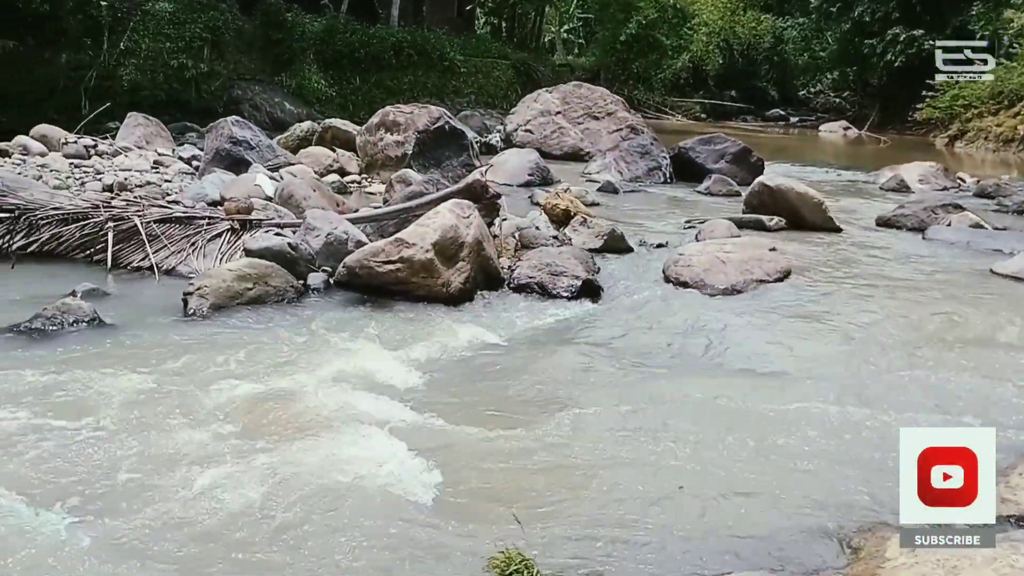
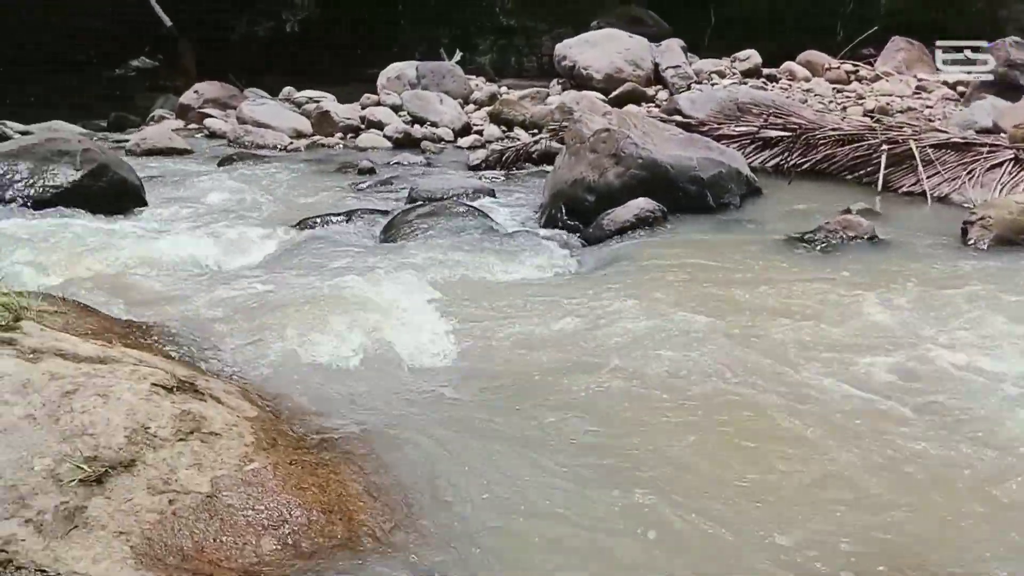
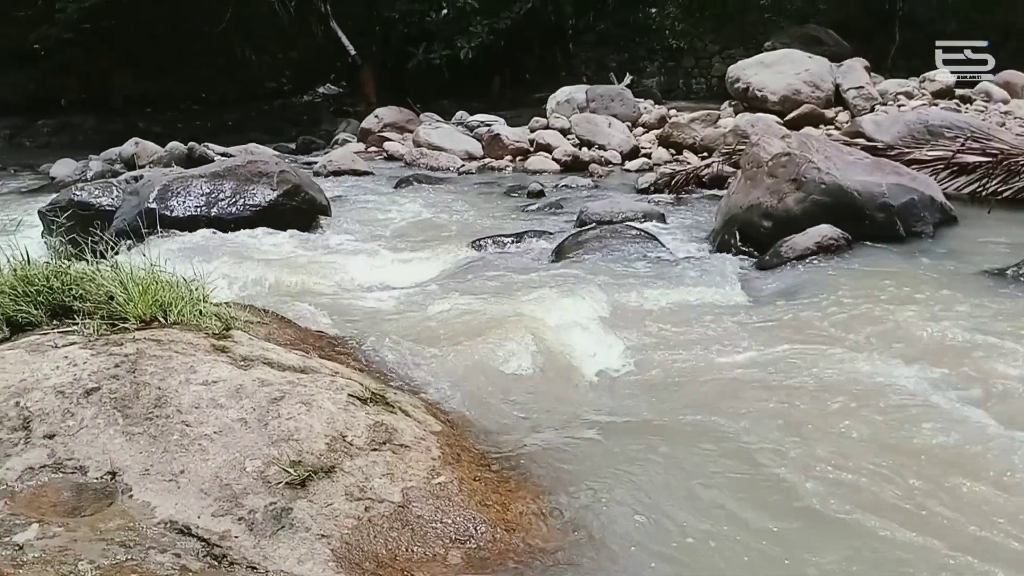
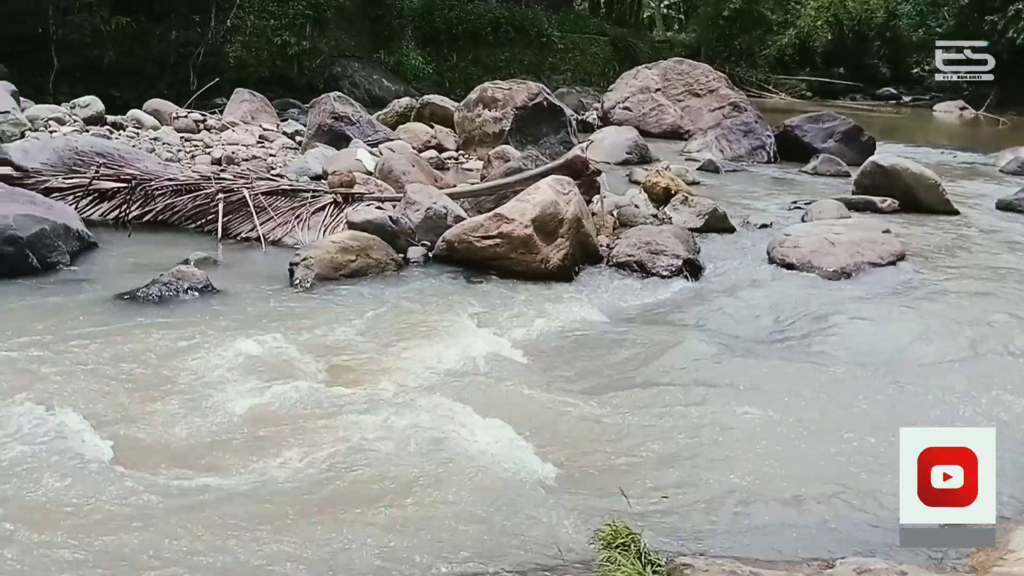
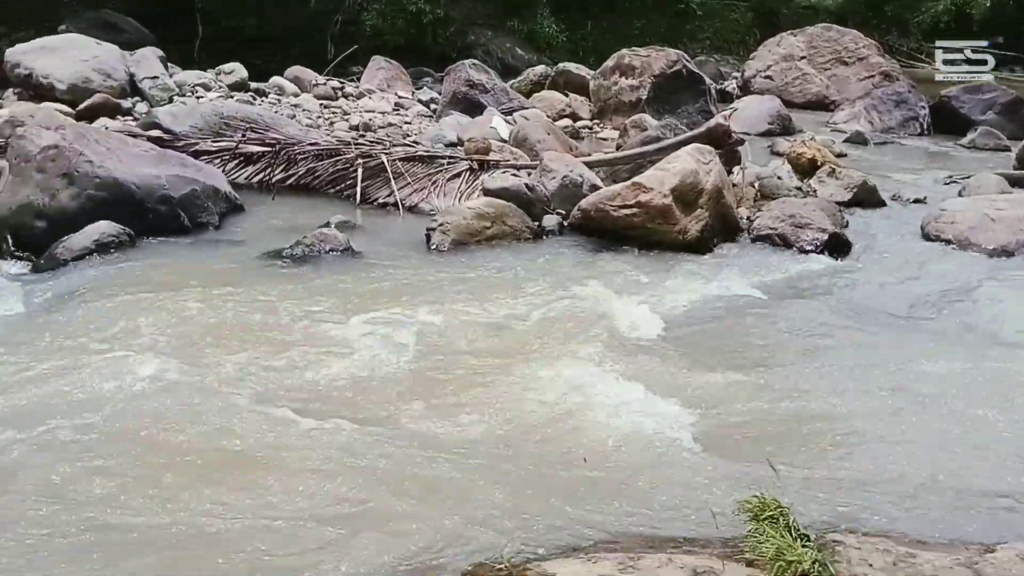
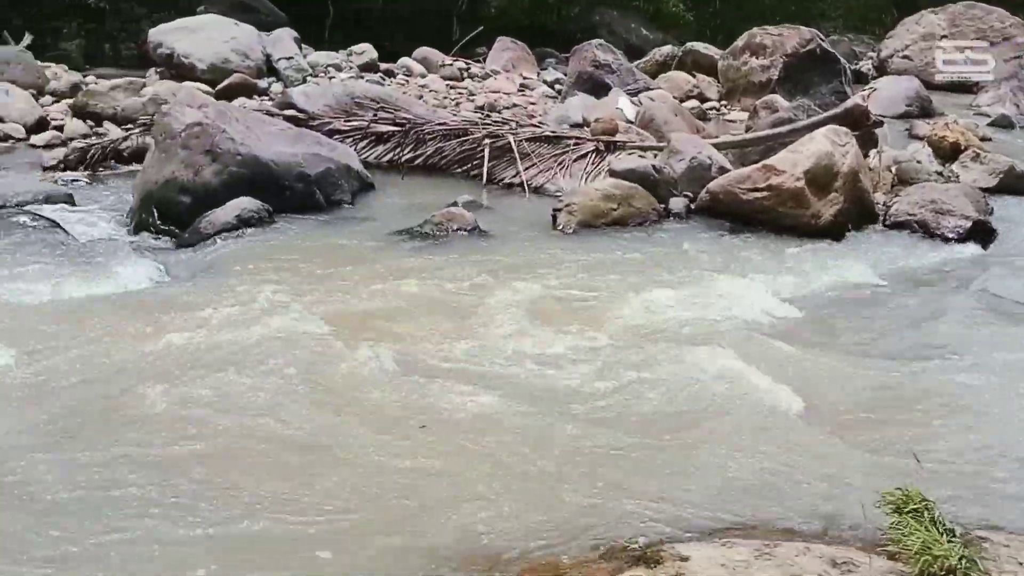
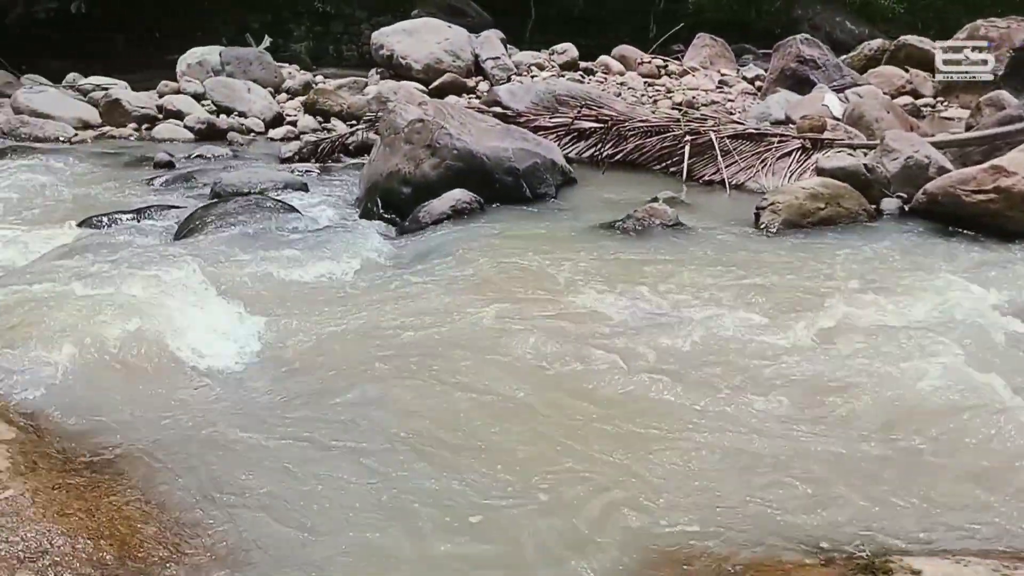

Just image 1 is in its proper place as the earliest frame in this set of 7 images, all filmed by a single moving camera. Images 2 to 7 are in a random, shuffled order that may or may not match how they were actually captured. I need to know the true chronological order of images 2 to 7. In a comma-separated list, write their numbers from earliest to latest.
4, 5, 6, 7, 2, 3
